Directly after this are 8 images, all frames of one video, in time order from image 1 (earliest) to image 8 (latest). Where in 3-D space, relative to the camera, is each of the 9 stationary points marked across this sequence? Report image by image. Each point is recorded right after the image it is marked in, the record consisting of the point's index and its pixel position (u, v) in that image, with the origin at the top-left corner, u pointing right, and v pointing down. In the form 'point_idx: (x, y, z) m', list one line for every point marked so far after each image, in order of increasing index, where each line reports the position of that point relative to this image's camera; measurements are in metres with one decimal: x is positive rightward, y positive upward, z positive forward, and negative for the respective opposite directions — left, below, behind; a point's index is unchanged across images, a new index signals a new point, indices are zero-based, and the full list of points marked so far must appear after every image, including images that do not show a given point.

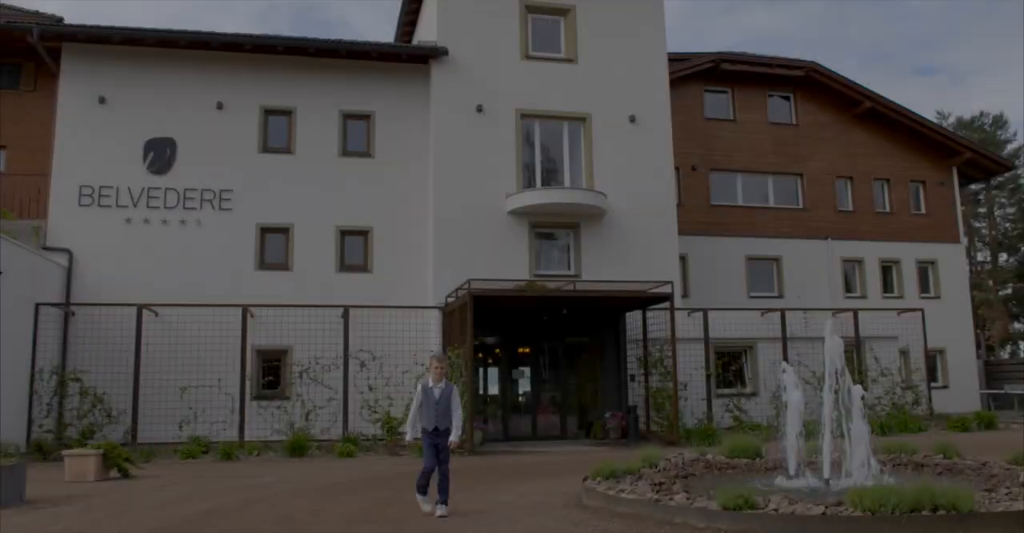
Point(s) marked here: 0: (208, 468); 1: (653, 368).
0: (-3.7, -2.5, +10.2) m
1: (+2.6, -1.8, +14.8) m
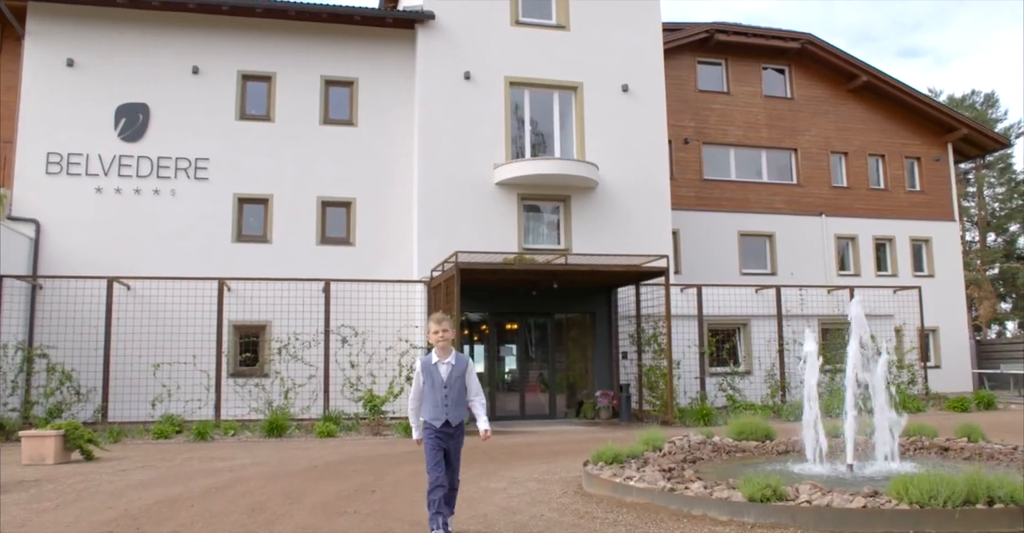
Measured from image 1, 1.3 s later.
0: (-3.9, -2.1, +9.6) m
1: (+2.4, -1.4, +14.3) m
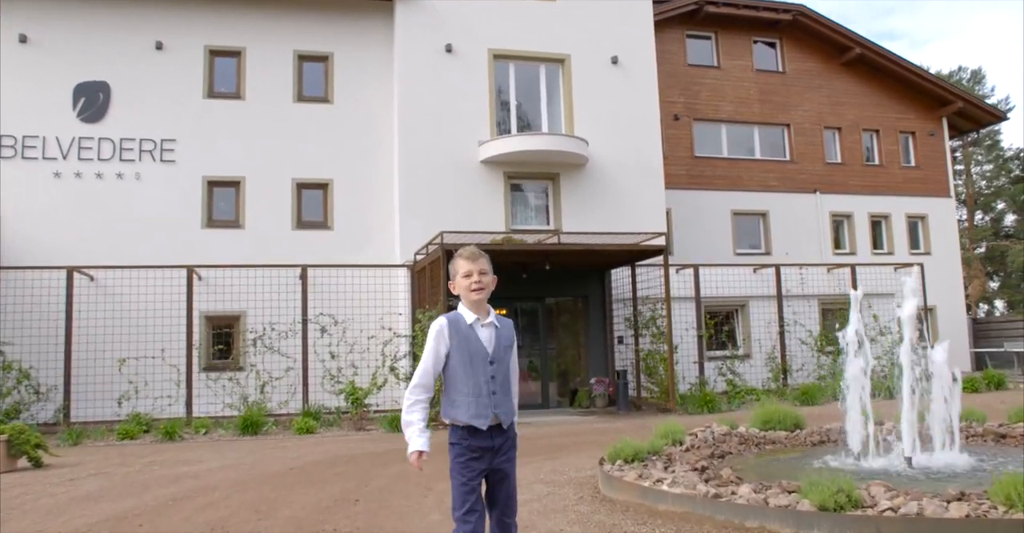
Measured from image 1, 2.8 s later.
0: (-3.9, -2.0, +8.7) m
1: (+2.2, -1.0, +13.5) m
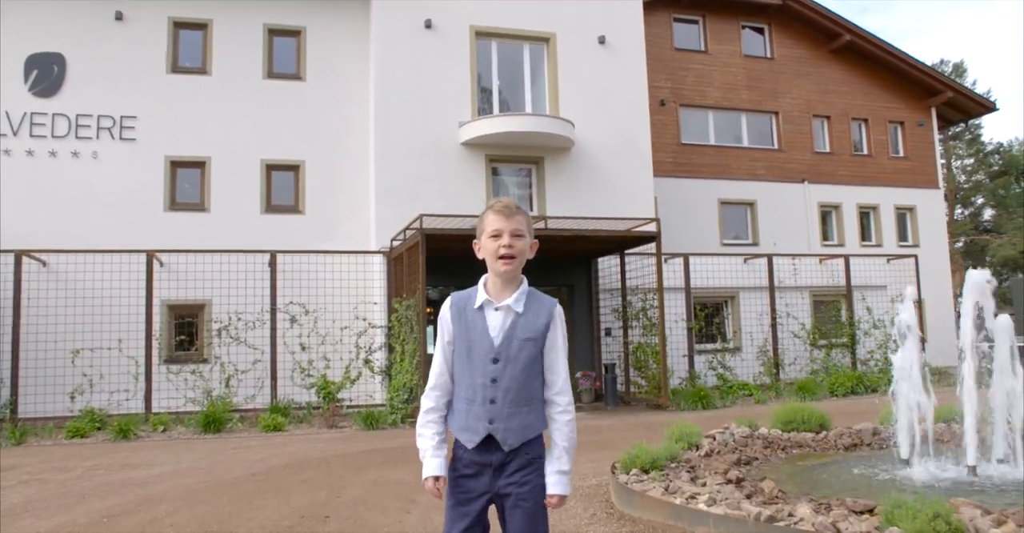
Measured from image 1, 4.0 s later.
0: (-4.0, -1.8, +7.9) m
1: (+1.9, -0.8, +12.9) m
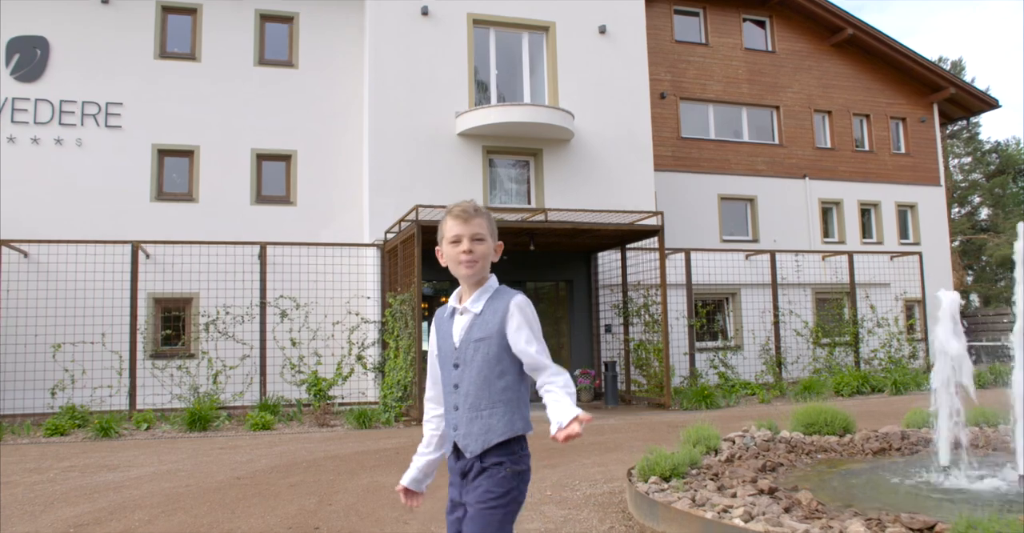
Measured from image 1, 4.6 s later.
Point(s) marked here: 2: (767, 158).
0: (-4.0, -1.7, +7.5) m
1: (+1.9, -0.8, +12.5) m
2: (+6.1, +2.6, +19.8) m
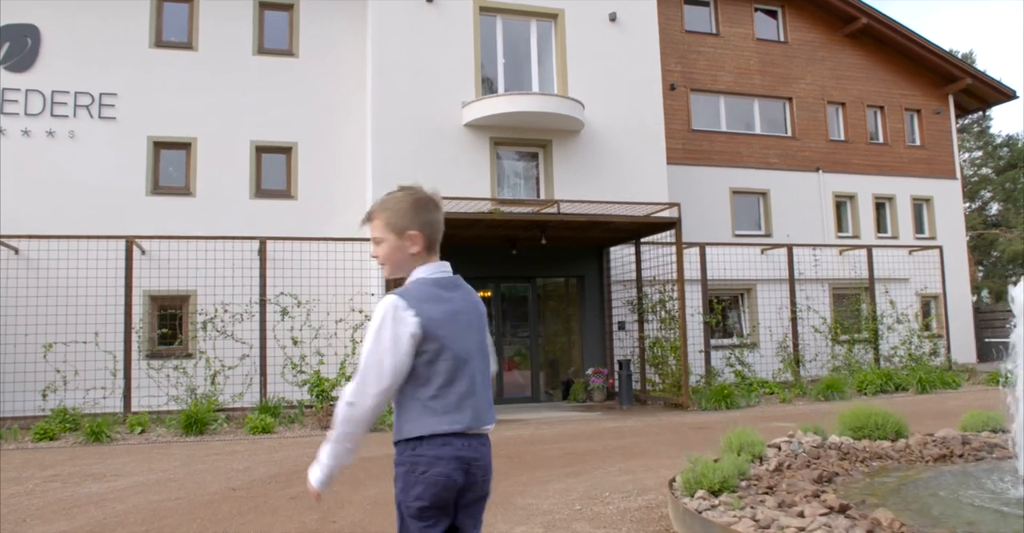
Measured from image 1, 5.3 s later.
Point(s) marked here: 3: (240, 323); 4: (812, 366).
0: (-3.9, -1.6, +7.0) m
1: (+2.0, -0.7, +12.0) m
2: (+6.3, +2.7, +19.4) m
3: (-4.0, -0.8, +12.0) m
4: (+5.2, -1.7, +14.2) m
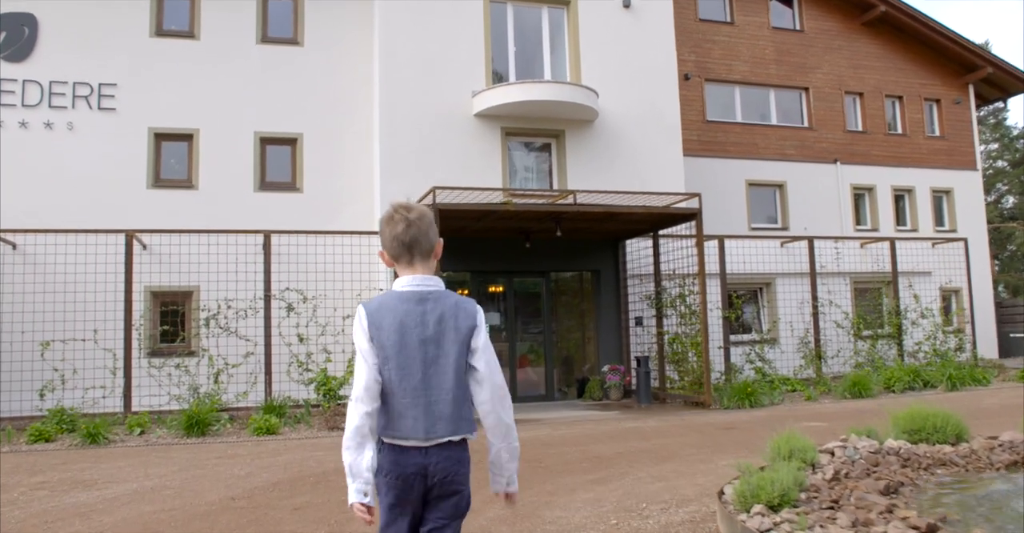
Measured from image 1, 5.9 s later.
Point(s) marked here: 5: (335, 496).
0: (-3.7, -1.6, +6.6) m
1: (+2.2, -0.6, +11.6) m
2: (+6.5, +2.9, +18.9) m
3: (-3.8, -0.7, +11.7) m
4: (+5.4, -1.6, +13.8) m
5: (-1.1, -1.4, +4.9) m
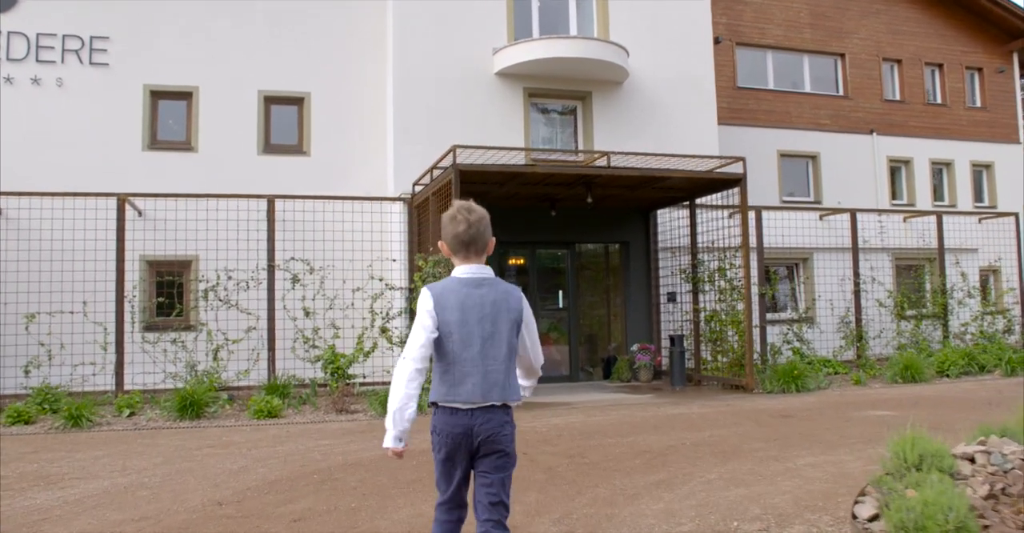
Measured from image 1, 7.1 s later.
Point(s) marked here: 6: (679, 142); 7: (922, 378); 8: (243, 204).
0: (-3.5, -1.3, +5.8) m
1: (+2.5, -0.2, +10.7) m
2: (+6.9, +3.4, +17.8) m
3: (-3.5, -0.3, +10.8) m
4: (+5.7, -1.2, +12.9) m
5: (-0.8, -1.1, +4.1) m
6: (+2.6, +1.9, +12.9) m
7: (+5.4, -1.5, +10.8) m
8: (-3.7, +0.8, +11.3) m
